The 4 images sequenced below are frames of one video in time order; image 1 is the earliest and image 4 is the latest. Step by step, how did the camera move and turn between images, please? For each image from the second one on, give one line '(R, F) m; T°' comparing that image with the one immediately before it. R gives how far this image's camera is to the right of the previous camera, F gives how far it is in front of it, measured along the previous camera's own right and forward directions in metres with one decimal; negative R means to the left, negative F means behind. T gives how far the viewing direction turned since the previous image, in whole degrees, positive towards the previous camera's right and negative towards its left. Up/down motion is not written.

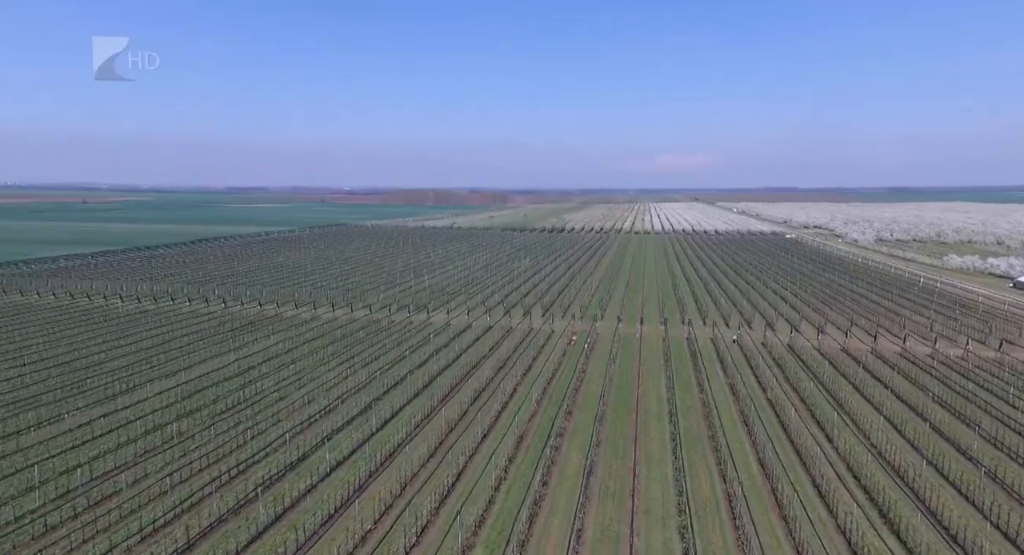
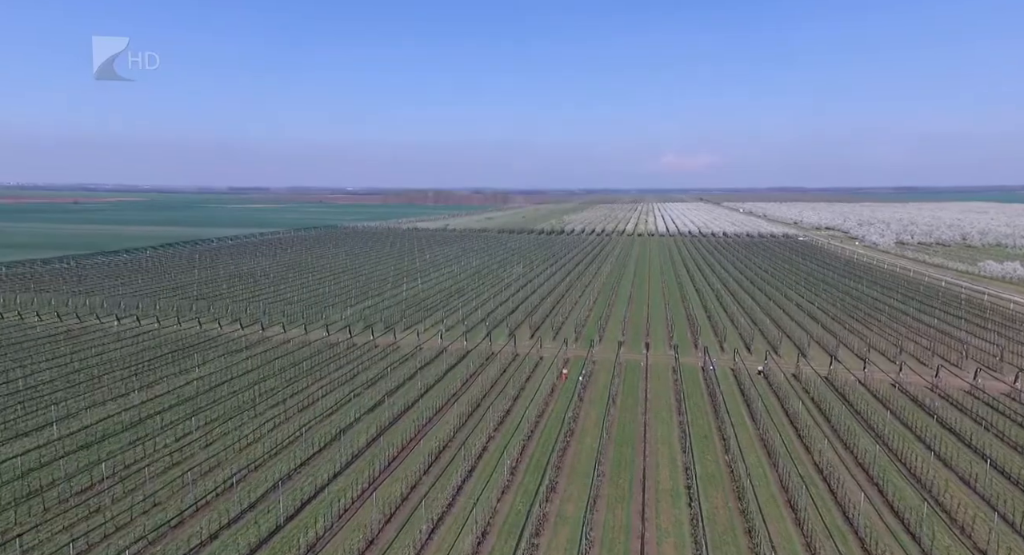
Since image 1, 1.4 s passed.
(+0.6, +3.1) m; 0°
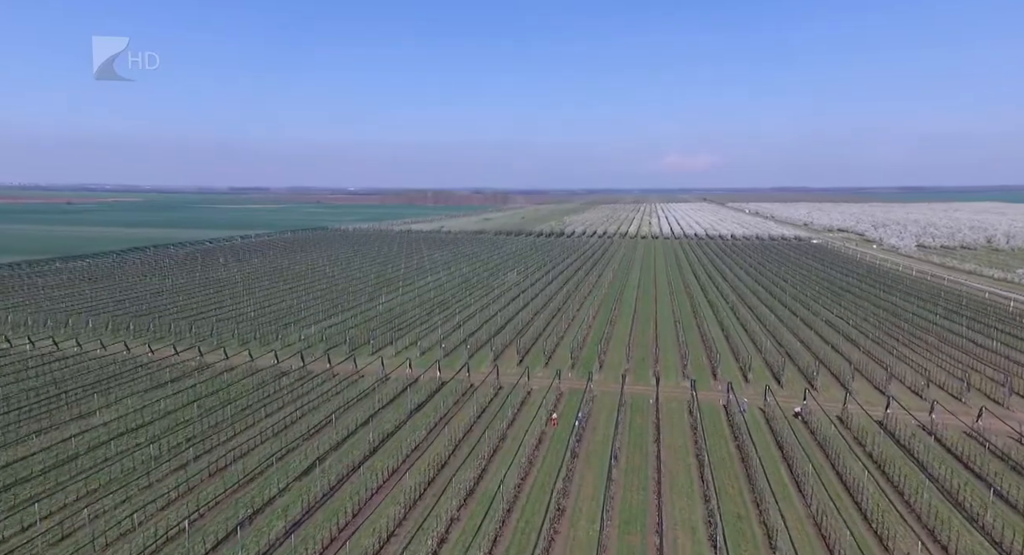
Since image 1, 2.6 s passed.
(+0.5, +2.8) m; 0°
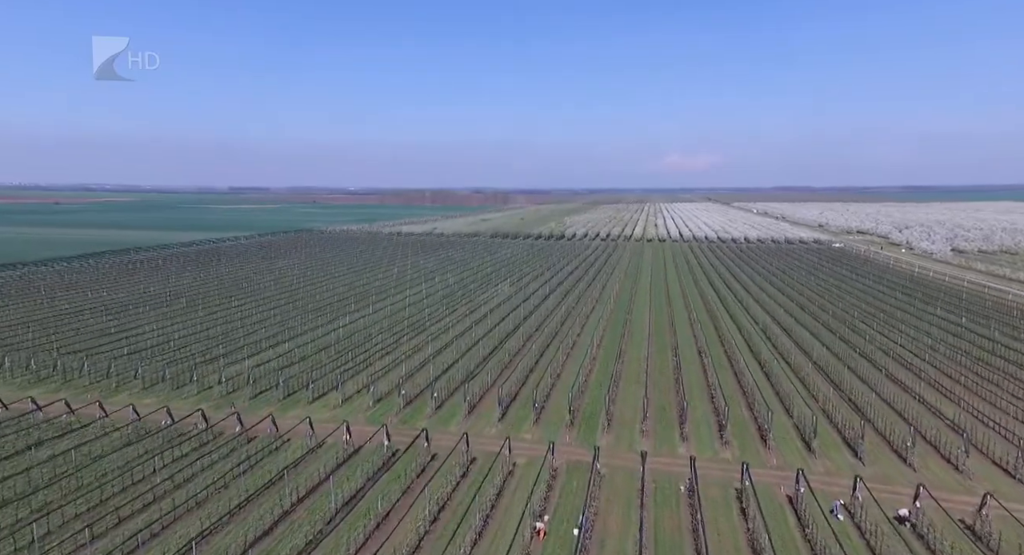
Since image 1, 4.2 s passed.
(+0.5, +3.9) m; 0°
